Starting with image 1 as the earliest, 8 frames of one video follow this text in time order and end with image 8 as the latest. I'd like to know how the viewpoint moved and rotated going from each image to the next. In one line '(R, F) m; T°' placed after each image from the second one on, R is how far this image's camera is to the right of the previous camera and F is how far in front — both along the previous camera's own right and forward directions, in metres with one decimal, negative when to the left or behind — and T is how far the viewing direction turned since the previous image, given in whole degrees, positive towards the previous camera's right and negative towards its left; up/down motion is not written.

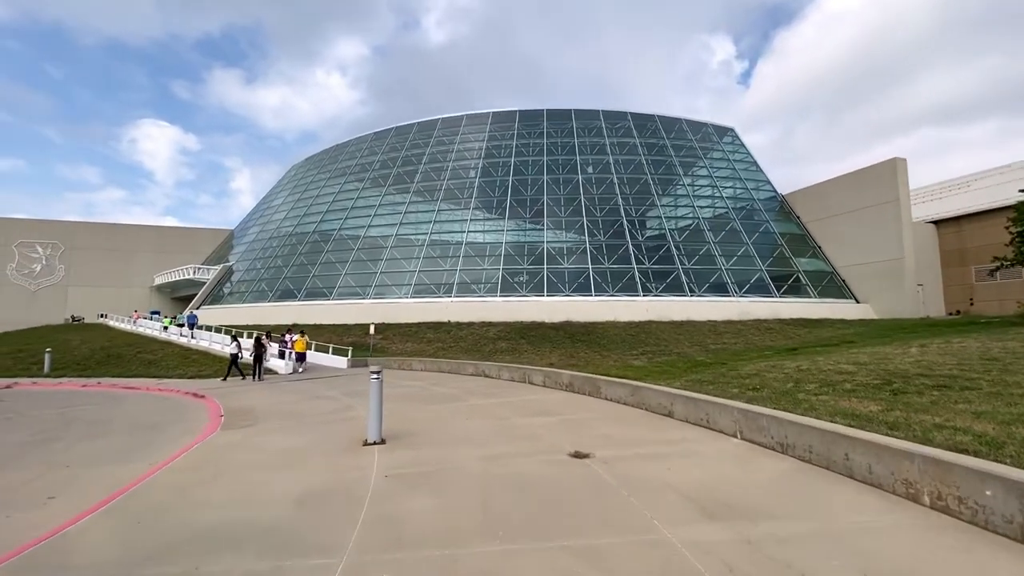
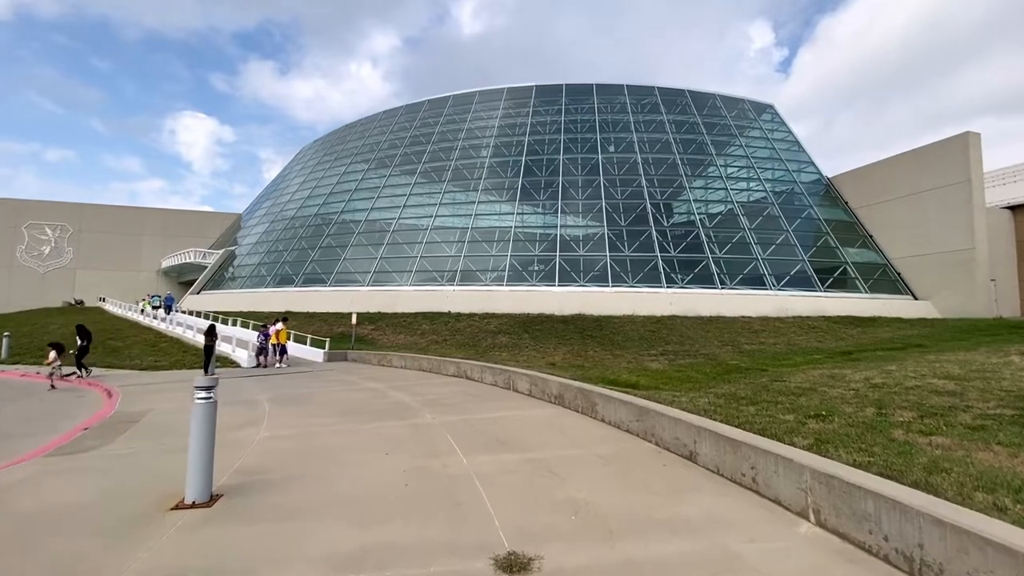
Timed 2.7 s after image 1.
(+1.0, +2.9) m; -3°
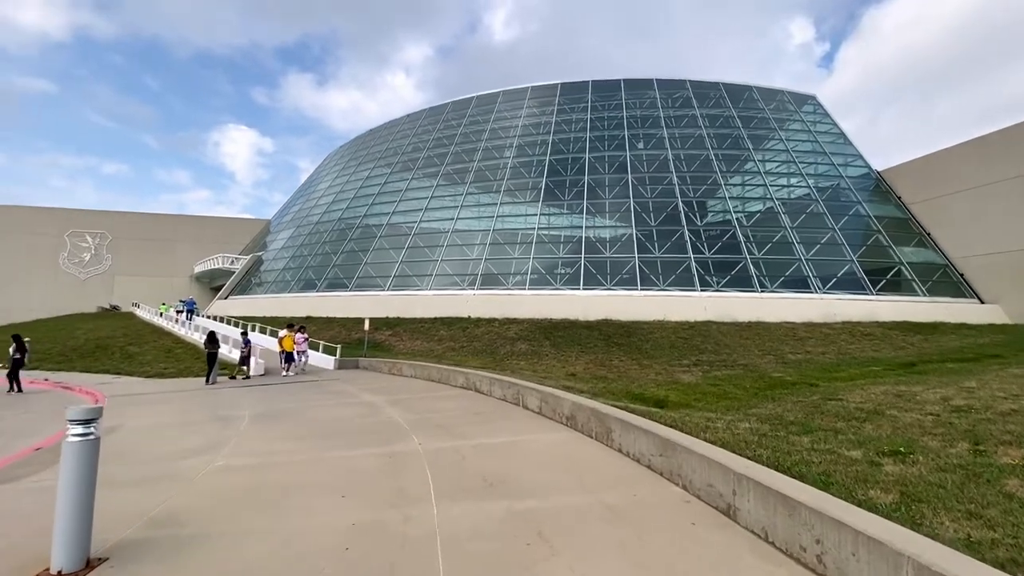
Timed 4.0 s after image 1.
(+0.4, +1.2) m; -4°
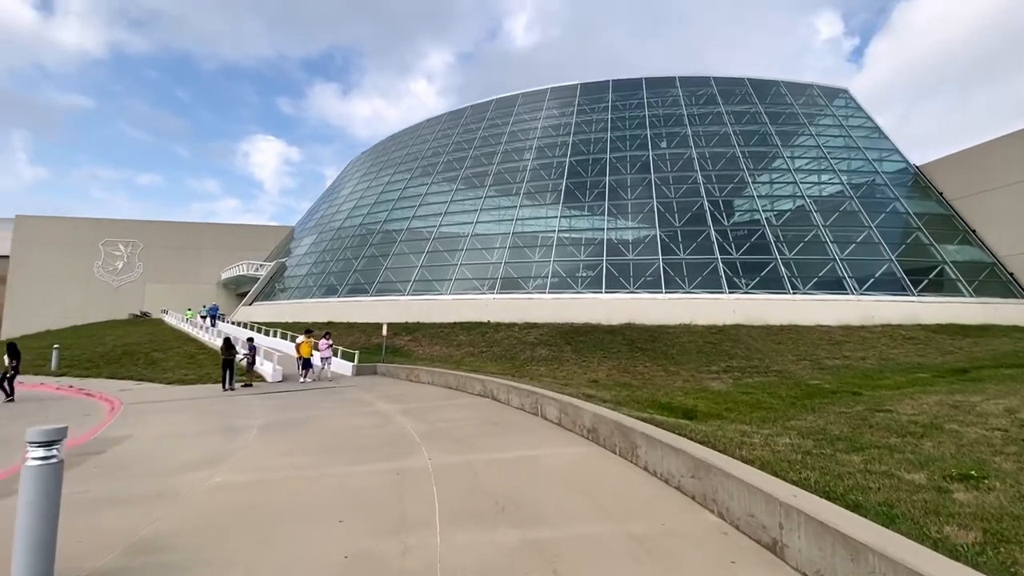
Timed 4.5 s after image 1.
(+0.1, +0.5) m; -3°
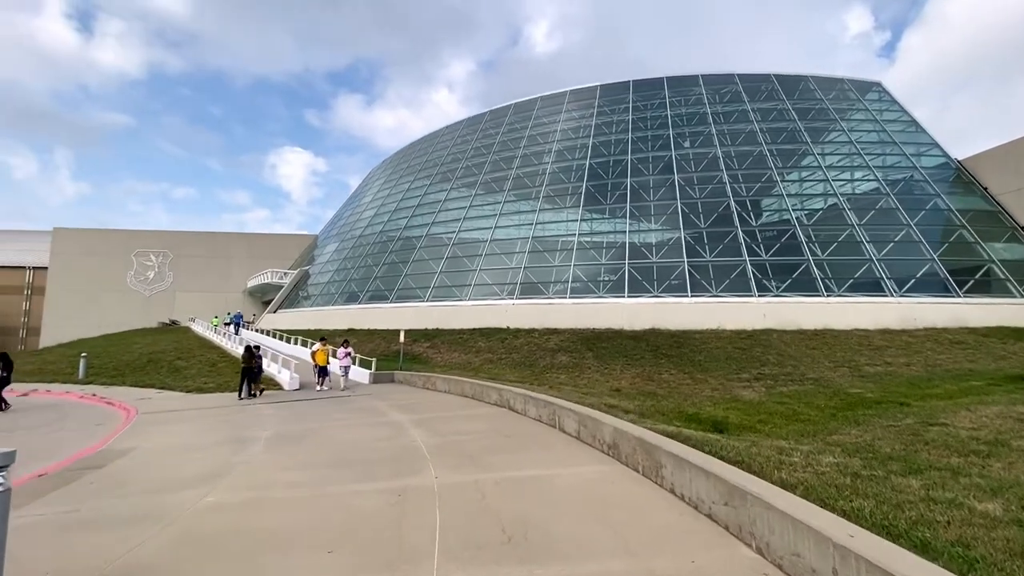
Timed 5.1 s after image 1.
(+0.1, +0.5) m; -3°
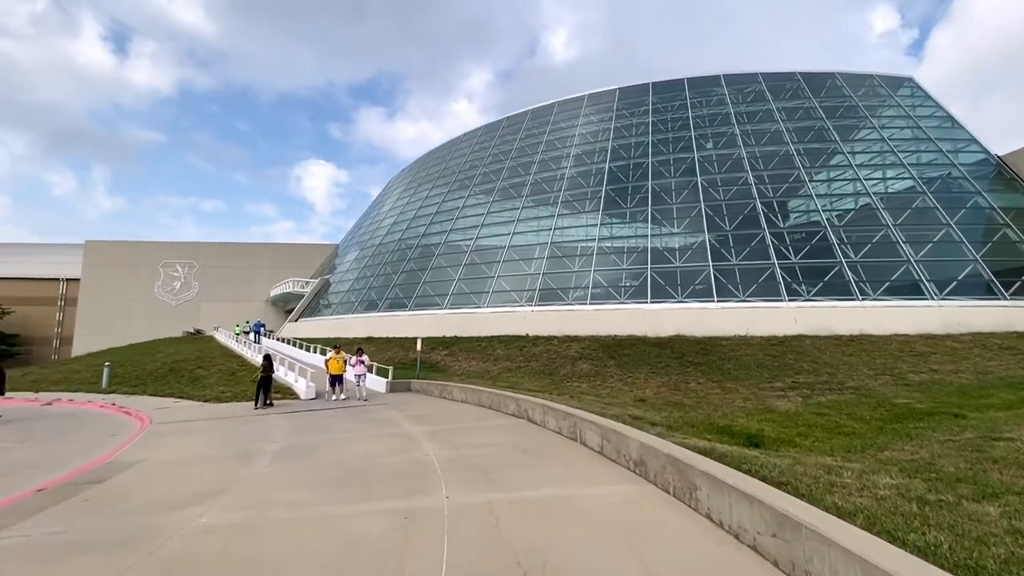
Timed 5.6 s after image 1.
(+0.1, +0.5) m; -2°
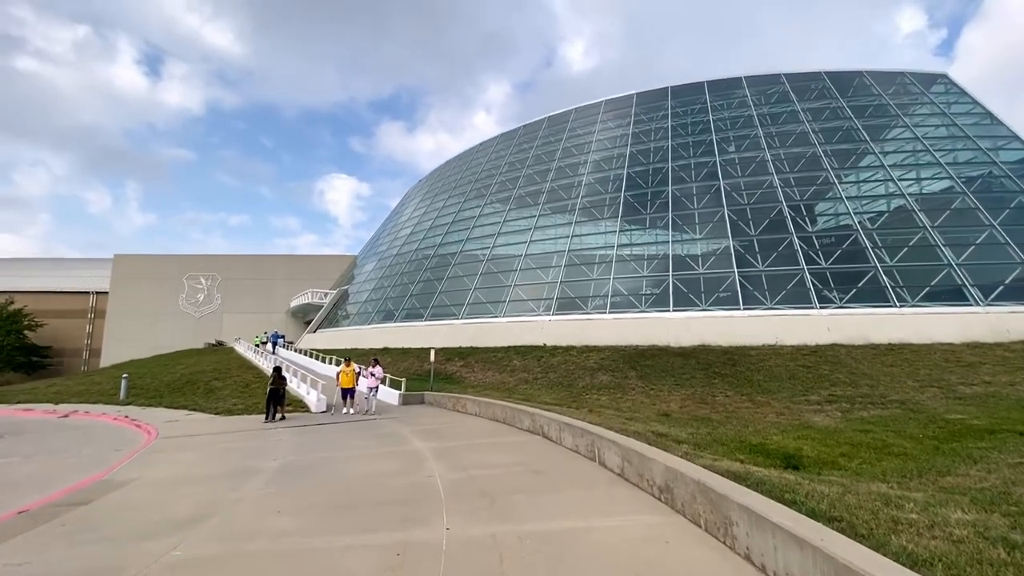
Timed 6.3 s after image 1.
(+0.1, +0.6) m; -2°
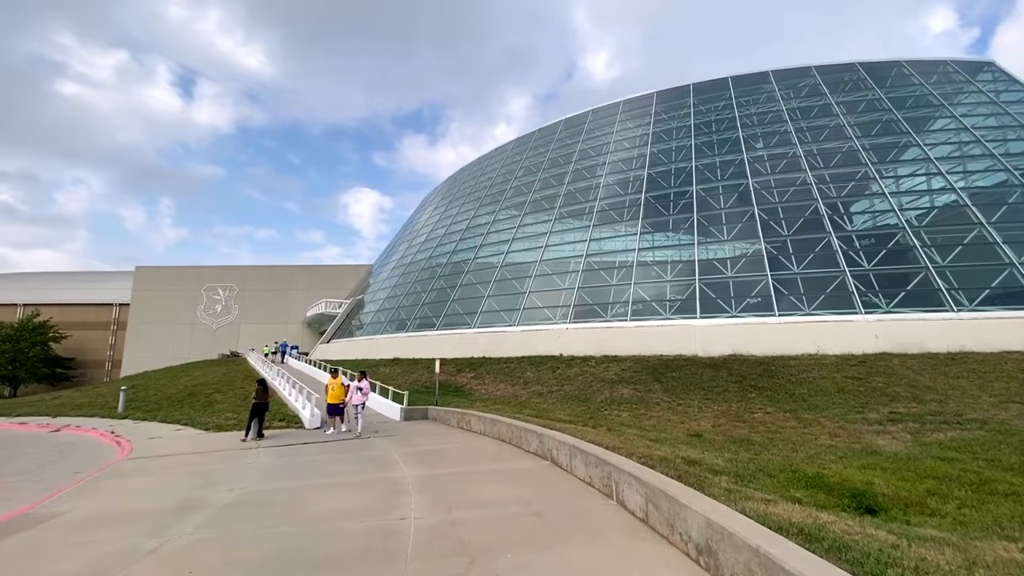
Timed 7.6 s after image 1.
(+0.3, +1.4) m; -2°
